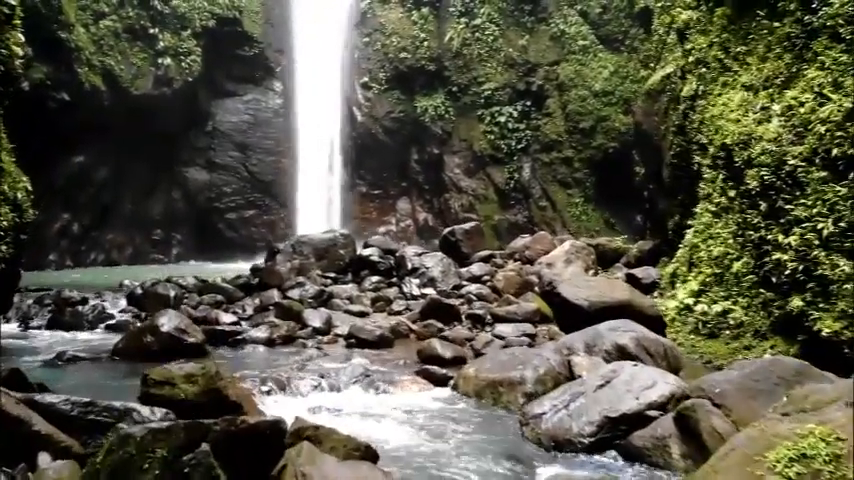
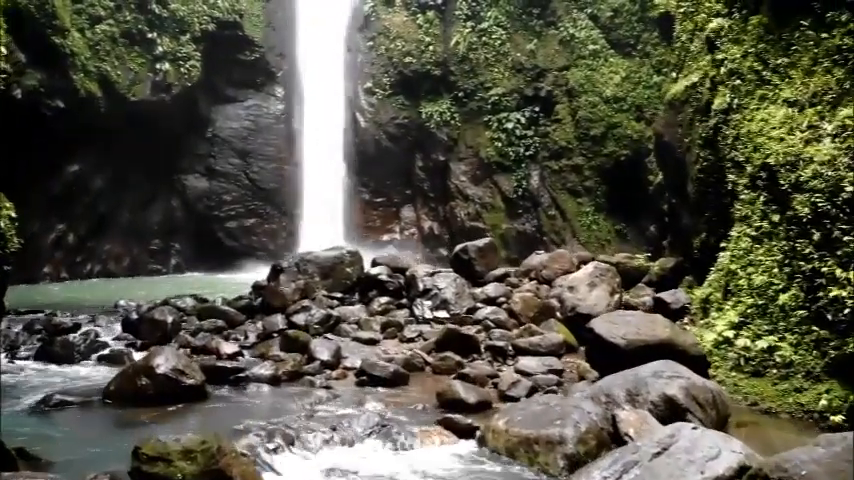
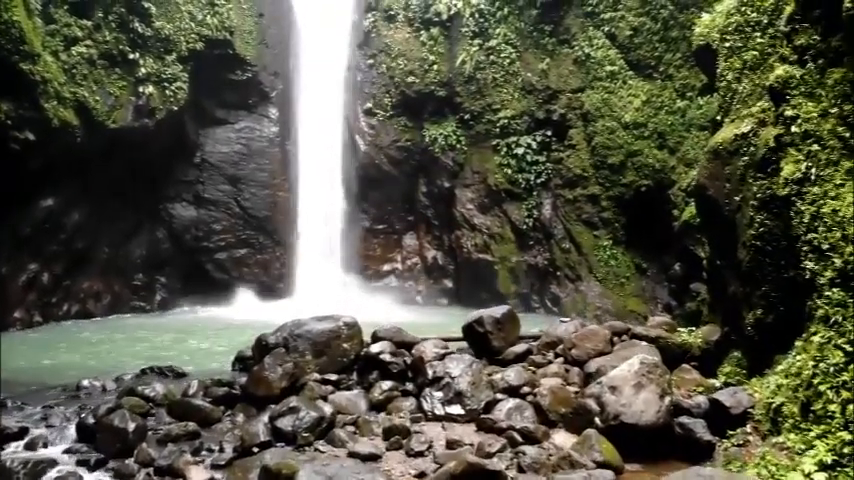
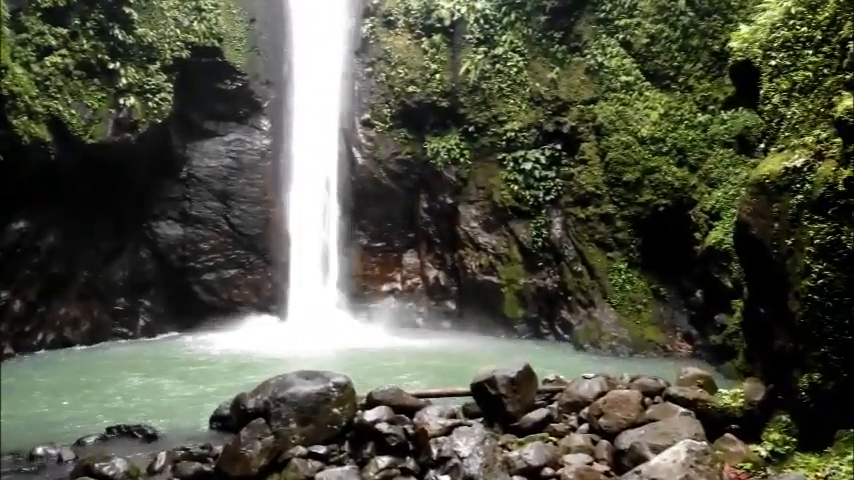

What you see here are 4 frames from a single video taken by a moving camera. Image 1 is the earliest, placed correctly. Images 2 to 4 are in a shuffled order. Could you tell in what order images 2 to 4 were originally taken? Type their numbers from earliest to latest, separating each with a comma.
2, 3, 4
